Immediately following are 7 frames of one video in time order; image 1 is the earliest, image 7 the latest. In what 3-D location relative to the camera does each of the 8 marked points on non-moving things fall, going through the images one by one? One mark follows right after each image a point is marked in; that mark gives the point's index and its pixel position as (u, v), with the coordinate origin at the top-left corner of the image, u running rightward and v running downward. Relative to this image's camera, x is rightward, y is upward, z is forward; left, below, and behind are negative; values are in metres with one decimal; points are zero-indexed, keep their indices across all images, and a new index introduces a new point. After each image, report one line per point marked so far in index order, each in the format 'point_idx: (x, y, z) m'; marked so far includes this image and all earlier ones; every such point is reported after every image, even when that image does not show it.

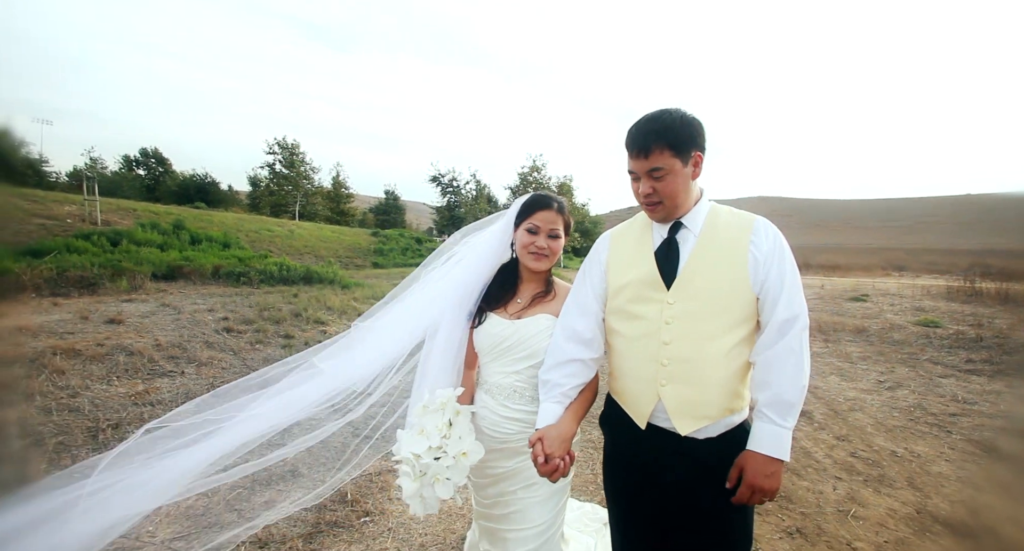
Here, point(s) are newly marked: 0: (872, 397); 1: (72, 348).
0: (+5.6, -1.9, +6.5) m
1: (-4.4, -0.7, +4.3) m
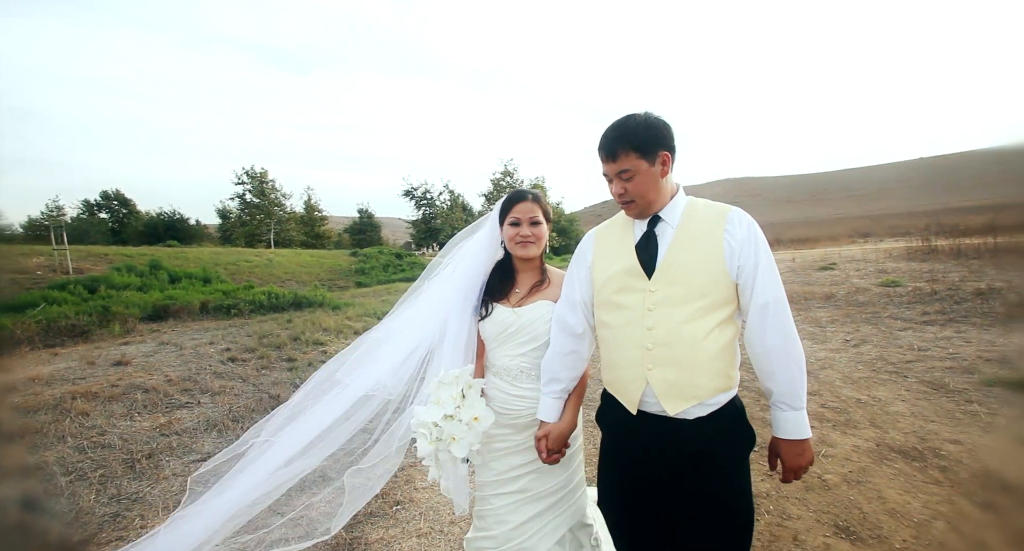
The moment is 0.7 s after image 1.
0: (+5.6, -1.3, +7.1) m
1: (-4.4, -1.2, +4.4) m
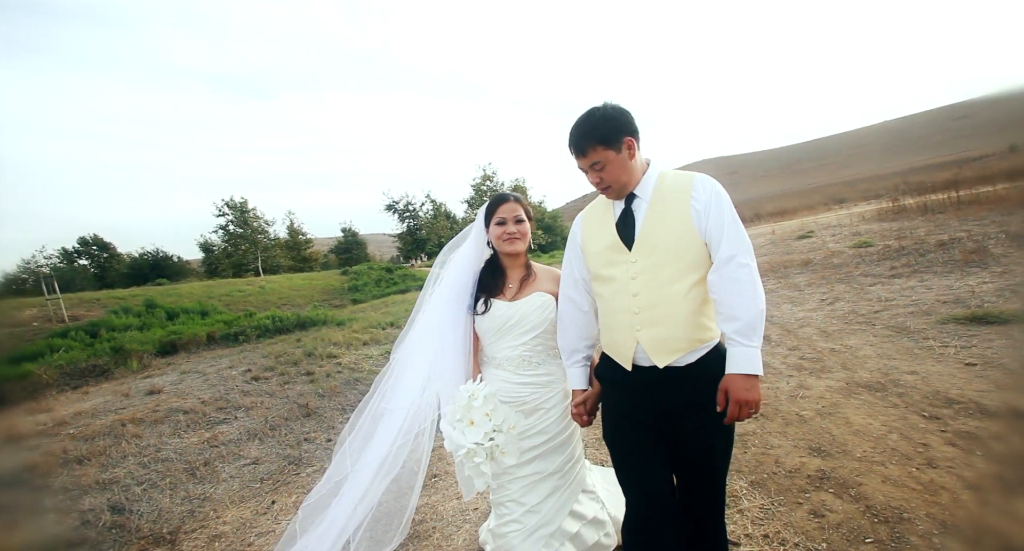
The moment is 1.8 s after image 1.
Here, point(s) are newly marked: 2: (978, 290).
0: (+5.6, -0.7, +7.7) m
1: (-4.3, -1.6, +4.8) m
2: (+7.4, -0.2, +6.7) m
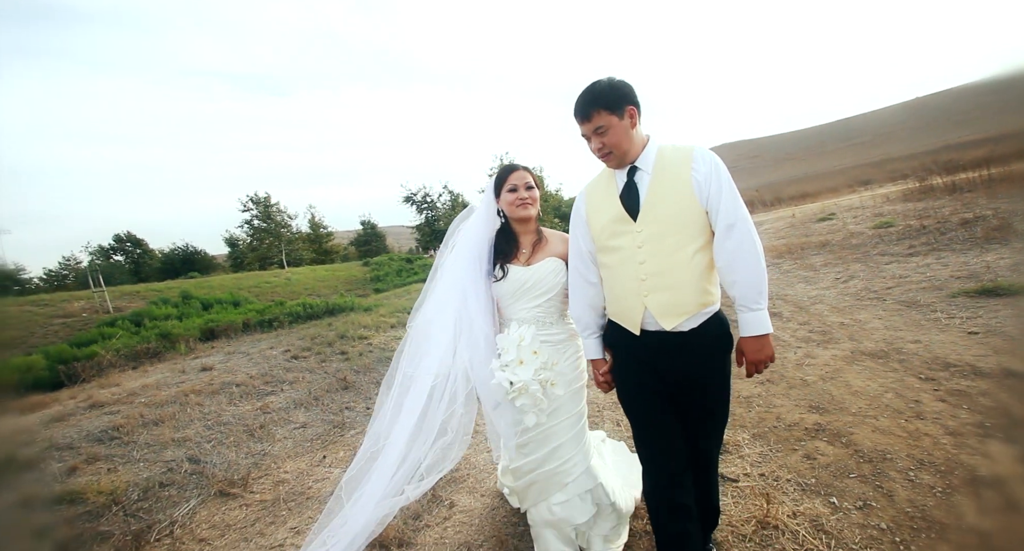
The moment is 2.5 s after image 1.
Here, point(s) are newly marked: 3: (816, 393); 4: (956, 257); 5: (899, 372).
0: (+5.9, -0.3, +7.8) m
1: (-4.0, -1.5, +5.4) m
2: (+7.7, +0.2, +6.7) m
3: (+2.8, -1.1, +3.9) m
4: (+8.5, +0.4, +8.0) m
5: (+3.7, -0.9, +4.0) m
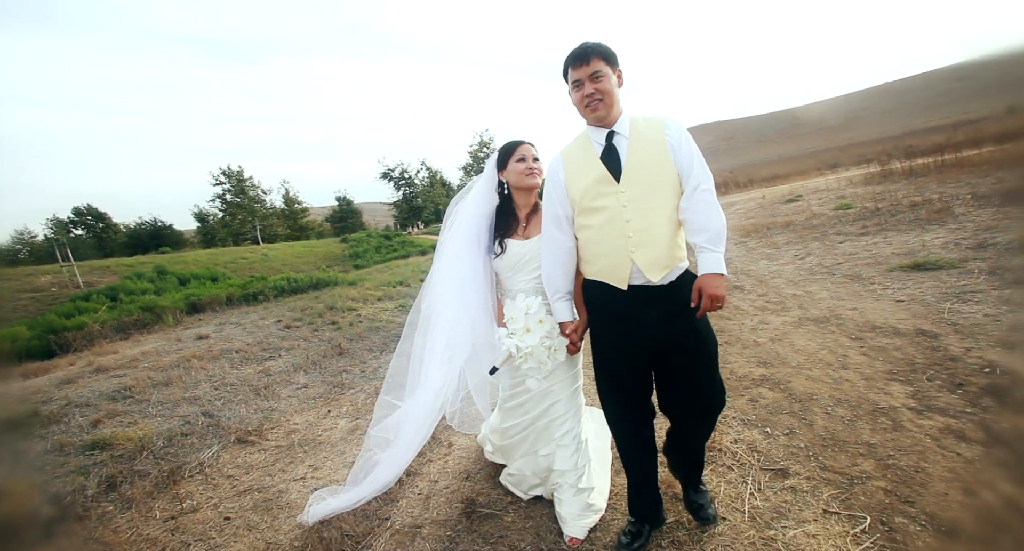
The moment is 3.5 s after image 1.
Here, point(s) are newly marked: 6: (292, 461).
0: (+5.6, +0.2, +8.5) m
1: (-4.2, -1.1, +5.6) m
2: (+7.5, +0.6, +7.5) m
3: (+2.7, -0.8, +4.5) m
4: (+8.1, +0.8, +8.8) m
5: (+3.6, -0.6, +4.7) m
6: (-1.8, -1.5, +3.4) m
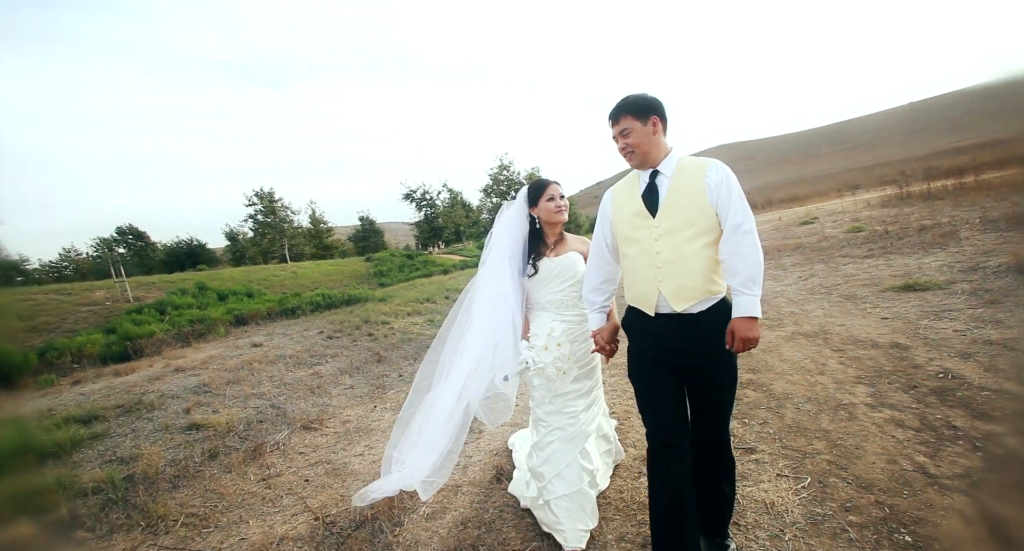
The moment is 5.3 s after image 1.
0: (+6.0, -0.3, +9.0) m
1: (-3.9, -1.3, +6.5) m
2: (+7.8, +0.2, +7.9) m
3: (+3.0, -1.0, +5.1) m
4: (+8.6, +0.4, +9.2) m
5: (+3.8, -0.9, +5.2) m
6: (-1.6, -1.6, +4.1) m
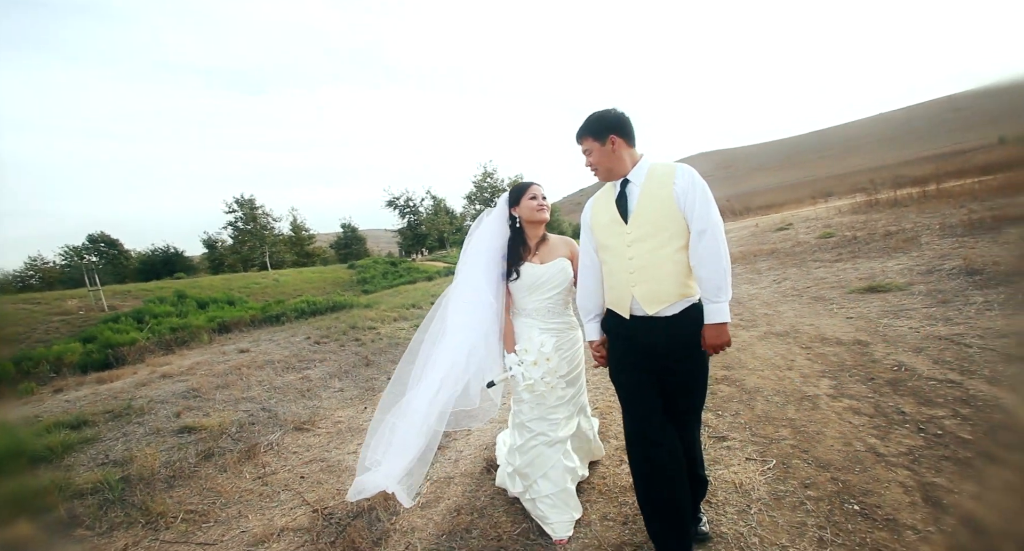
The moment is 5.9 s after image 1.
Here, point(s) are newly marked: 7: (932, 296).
0: (+5.7, -0.3, +9.4) m
1: (-4.1, -1.4, +6.5) m
2: (+7.6, +0.1, +8.4) m
3: (+2.8, -1.1, +5.4) m
4: (+8.2, +0.3, +9.7) m
5: (+3.7, -0.9, +5.5) m
6: (-1.7, -1.7, +4.2) m
7: (+6.1, -0.3, +6.1) m
